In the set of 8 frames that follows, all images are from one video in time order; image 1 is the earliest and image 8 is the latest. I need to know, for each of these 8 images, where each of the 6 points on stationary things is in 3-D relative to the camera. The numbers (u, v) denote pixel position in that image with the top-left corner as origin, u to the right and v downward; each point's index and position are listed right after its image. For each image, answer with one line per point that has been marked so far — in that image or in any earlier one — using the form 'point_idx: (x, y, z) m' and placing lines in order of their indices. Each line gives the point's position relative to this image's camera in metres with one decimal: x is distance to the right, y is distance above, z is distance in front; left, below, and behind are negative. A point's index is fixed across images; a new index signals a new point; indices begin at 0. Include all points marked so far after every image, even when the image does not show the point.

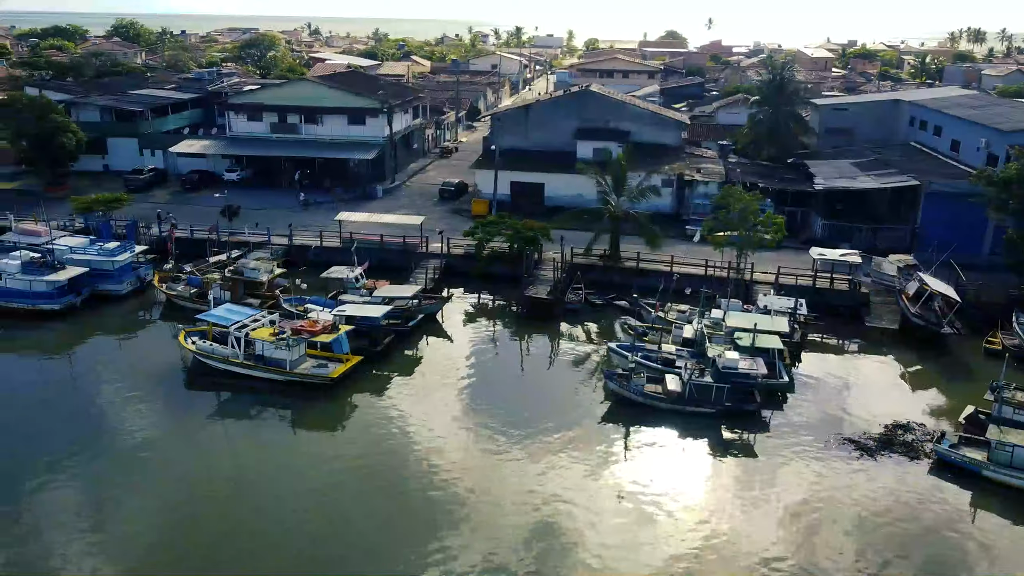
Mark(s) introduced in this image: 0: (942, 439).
0: (+7.4, -2.7, +19.4) m
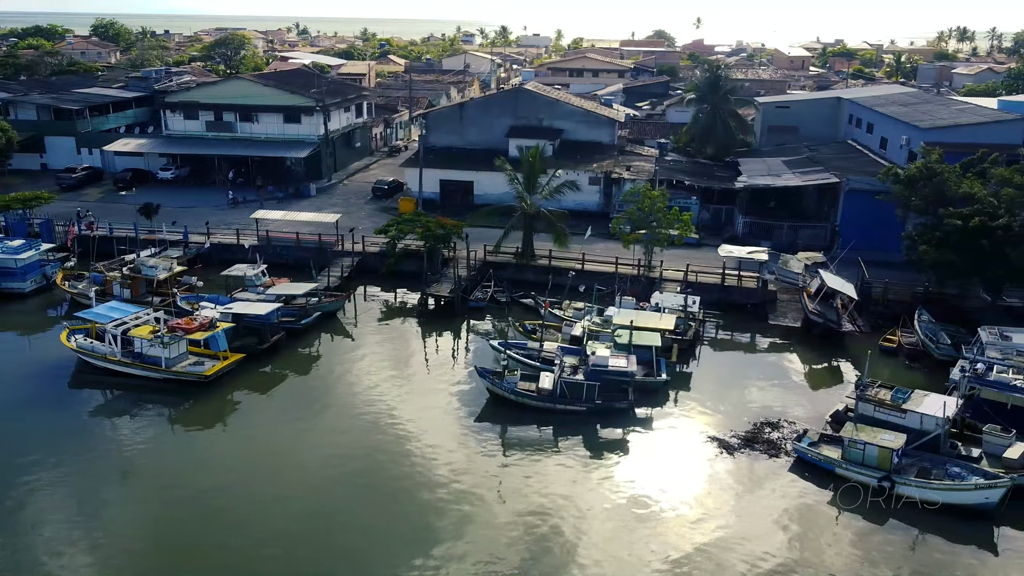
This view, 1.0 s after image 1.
0: (+5.0, -2.6, +19.3) m
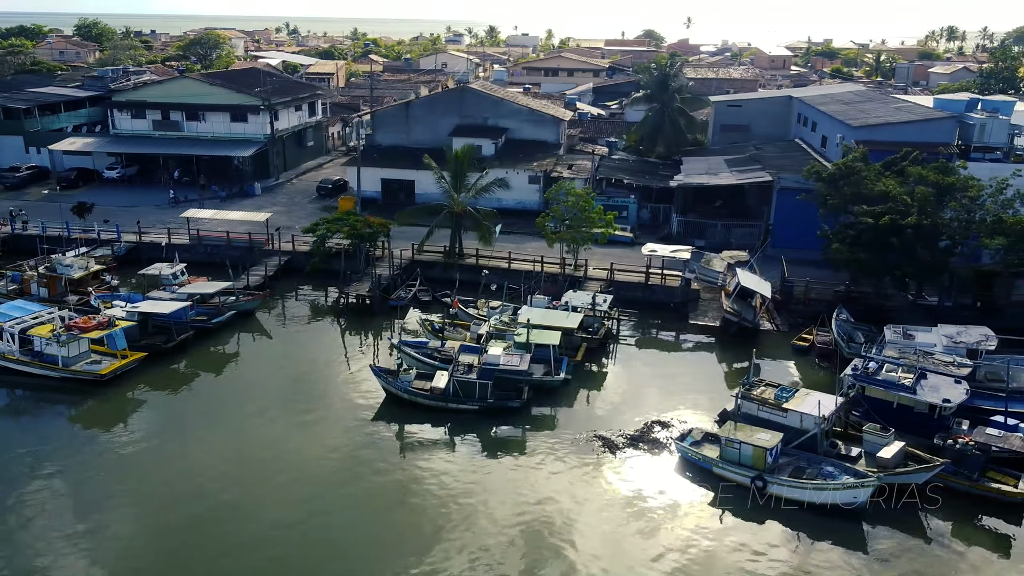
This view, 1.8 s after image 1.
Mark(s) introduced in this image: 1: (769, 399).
0: (+2.9, -2.6, +19.2) m
1: (+4.4, -1.9, +18.9) m
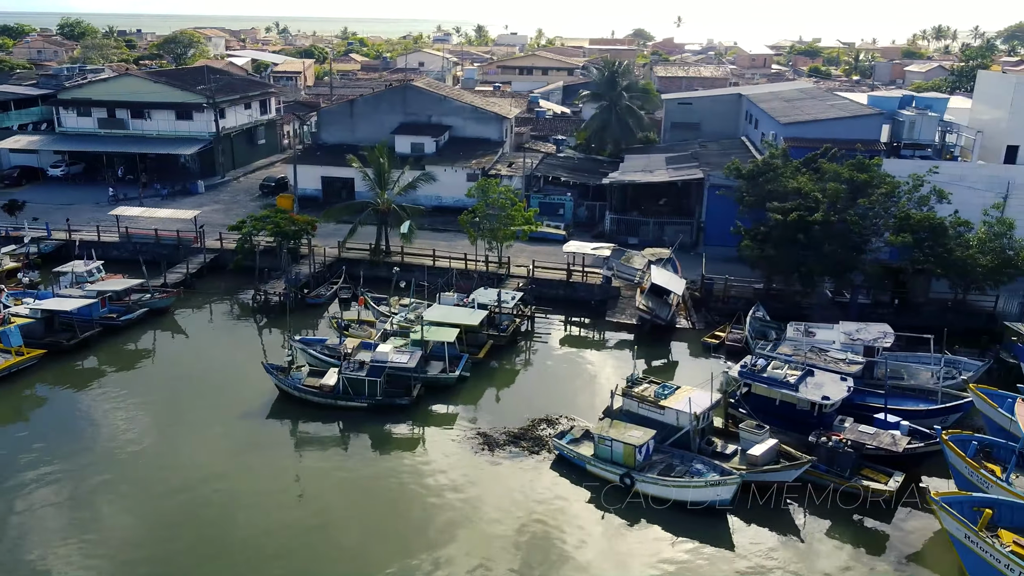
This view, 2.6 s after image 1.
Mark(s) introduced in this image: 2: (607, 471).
0: (+0.9, -2.5, +19.1) m
1: (+2.3, -1.8, +18.8) m
2: (+1.5, -2.9, +17.7) m
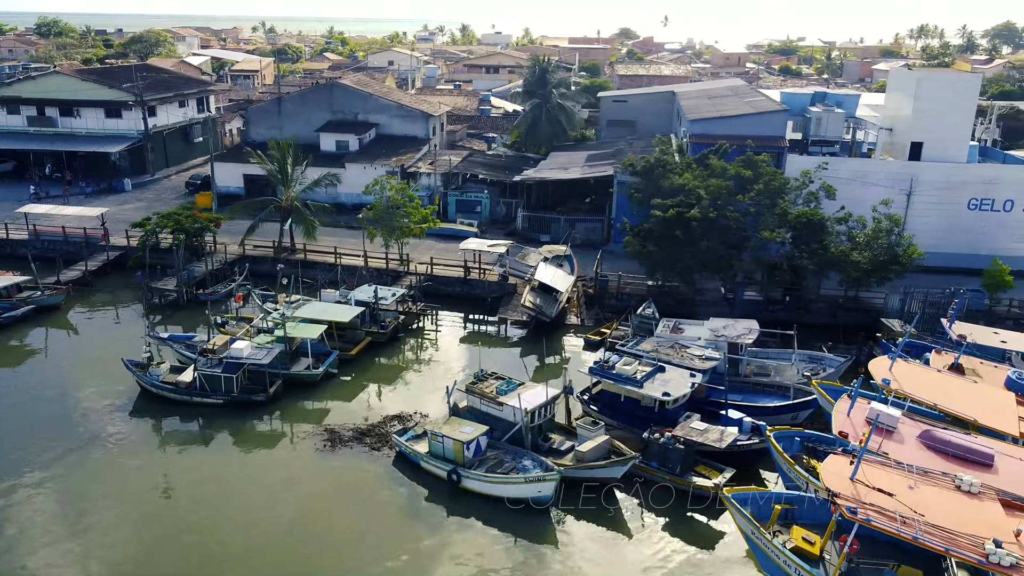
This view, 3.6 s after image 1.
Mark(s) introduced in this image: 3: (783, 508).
0: (-1.8, -2.4, +19.0) m
1: (-0.4, -1.7, +18.7) m
2: (-1.2, -2.8, +17.6) m
3: (+3.5, -2.8, +14.4) m
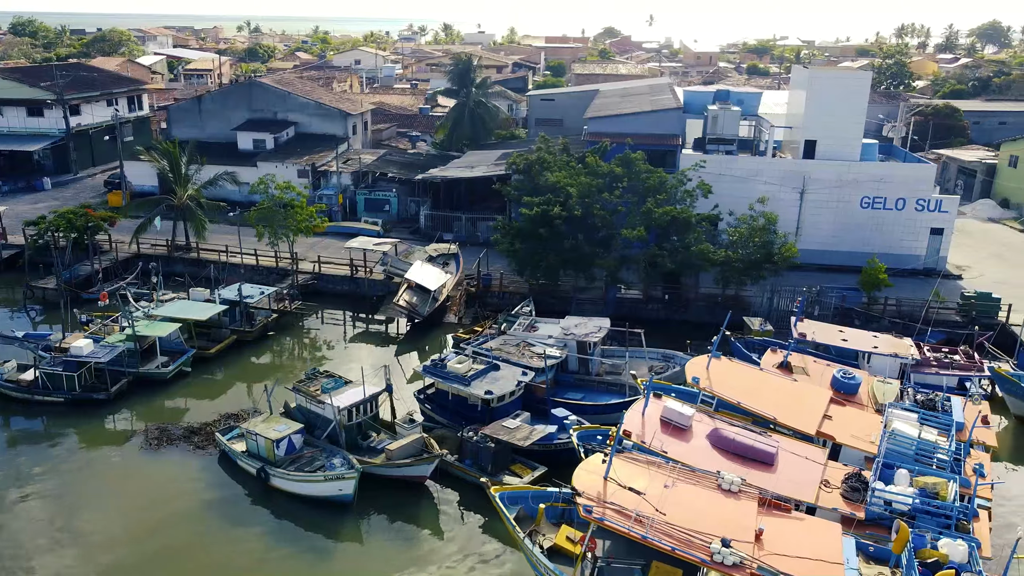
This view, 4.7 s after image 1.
0: (-4.7, -2.4, +18.9) m
1: (-3.3, -1.7, +18.6) m
2: (-4.1, -2.8, +17.5) m
3: (+0.5, -2.8, +14.4) m
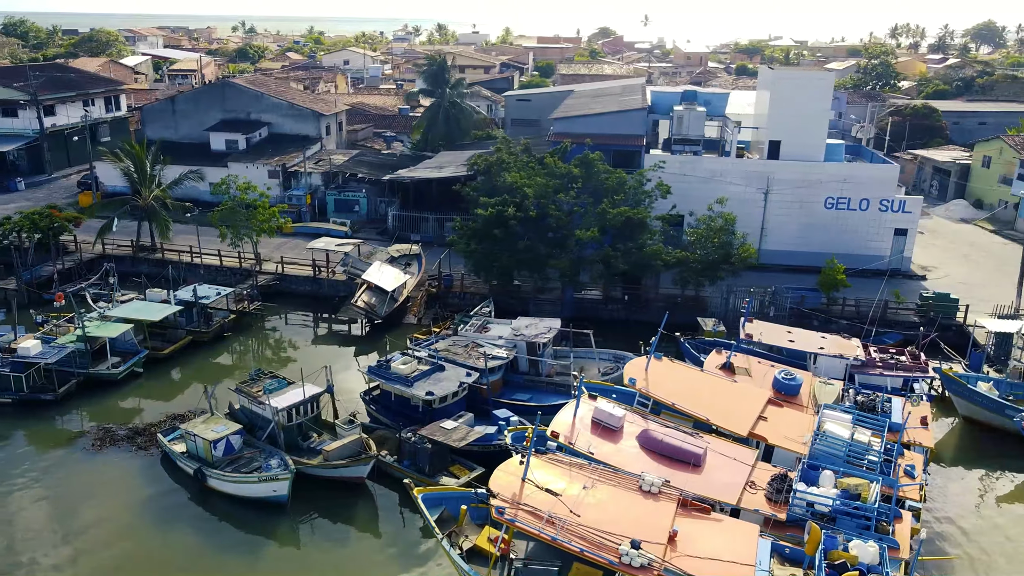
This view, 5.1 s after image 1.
0: (-5.7, -2.4, +18.9) m
1: (-4.3, -1.7, +18.6) m
2: (-5.1, -2.8, +17.5) m
3: (-0.4, -2.8, +14.3) m
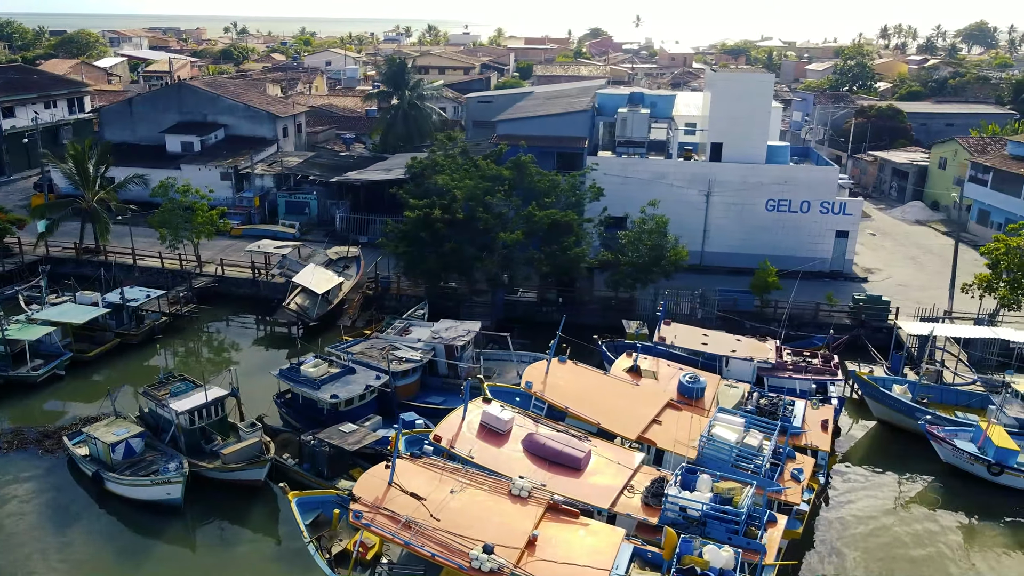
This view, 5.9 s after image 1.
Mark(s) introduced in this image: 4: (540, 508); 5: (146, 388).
0: (-7.3, -2.5, +18.9) m
1: (-5.8, -1.8, +18.6) m
2: (-6.6, -2.8, +17.5) m
3: (-2.0, -2.9, +14.3) m
4: (+0.3, -2.6, +13.2) m
5: (-6.2, -1.7, +18.9) m
